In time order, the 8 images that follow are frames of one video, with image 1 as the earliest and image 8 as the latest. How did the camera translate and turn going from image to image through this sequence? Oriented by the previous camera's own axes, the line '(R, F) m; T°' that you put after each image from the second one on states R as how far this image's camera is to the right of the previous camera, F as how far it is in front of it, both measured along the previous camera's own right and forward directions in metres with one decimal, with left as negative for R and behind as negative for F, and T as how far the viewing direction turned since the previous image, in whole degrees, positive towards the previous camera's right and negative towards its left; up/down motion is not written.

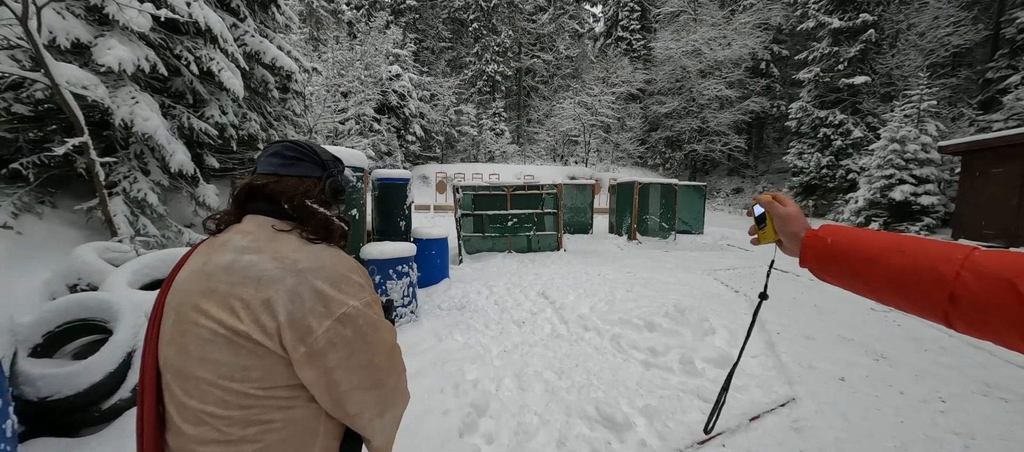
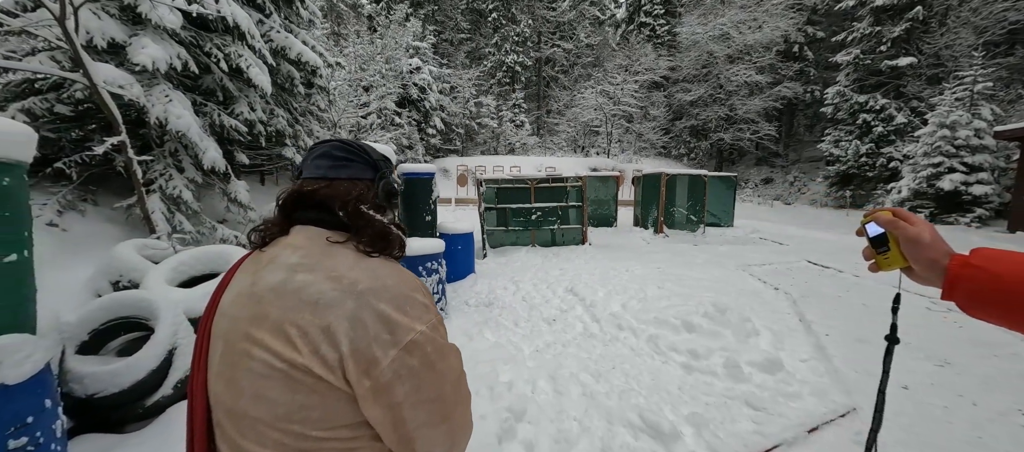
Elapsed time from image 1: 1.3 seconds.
(-0.1, +0.1) m; -3°
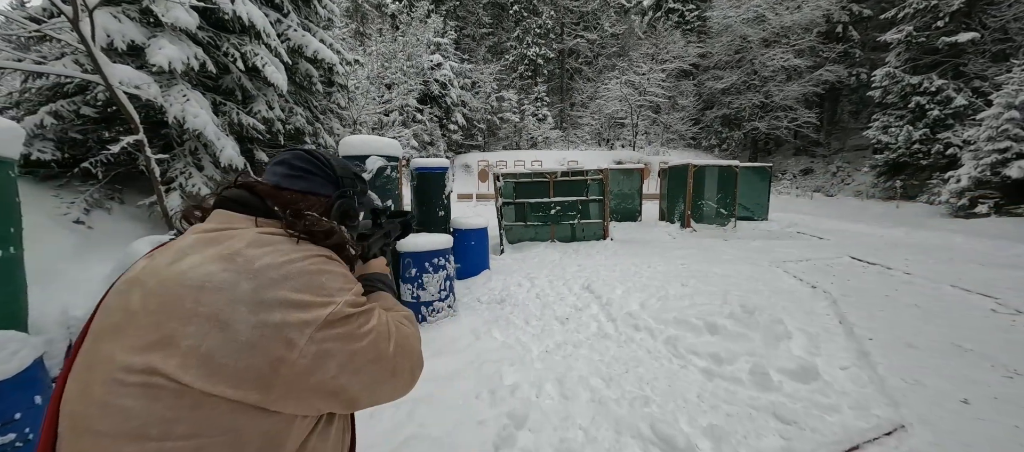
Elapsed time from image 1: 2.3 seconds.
(+0.2, +0.2) m; -4°
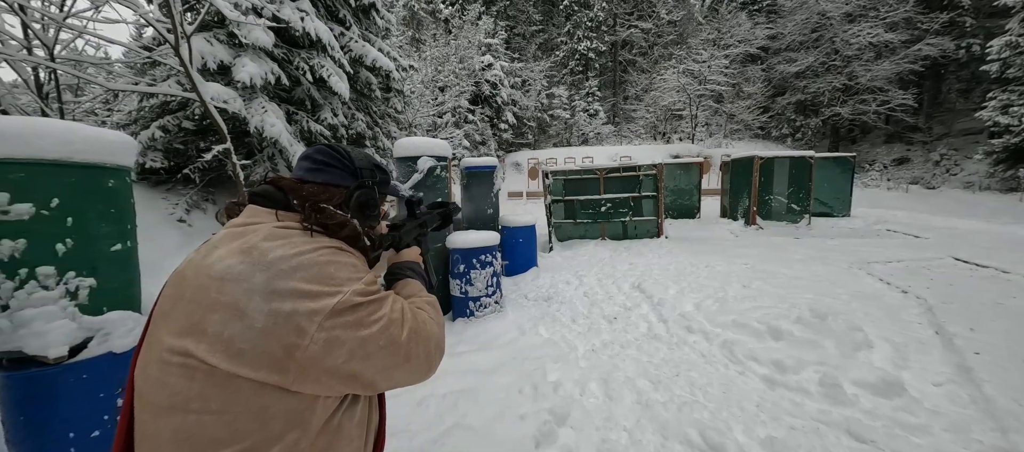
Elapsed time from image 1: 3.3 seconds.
(+0.1, 0.0) m; -8°
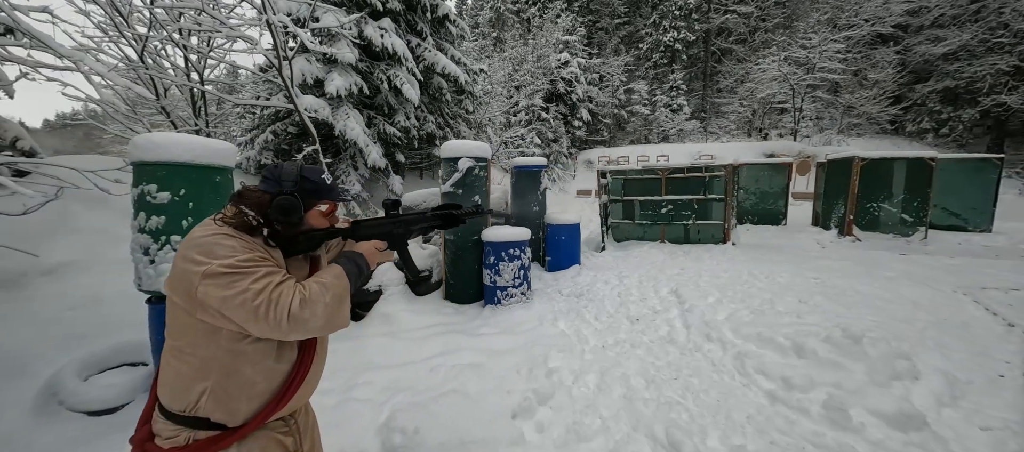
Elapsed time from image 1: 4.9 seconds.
(+0.6, -0.2) m; -12°
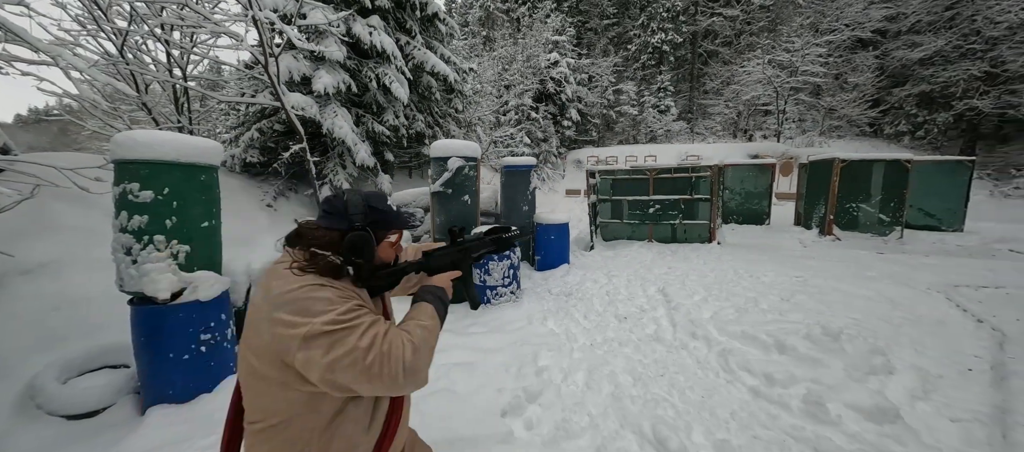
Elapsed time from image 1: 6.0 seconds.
(0.0, 0.0) m; +2°
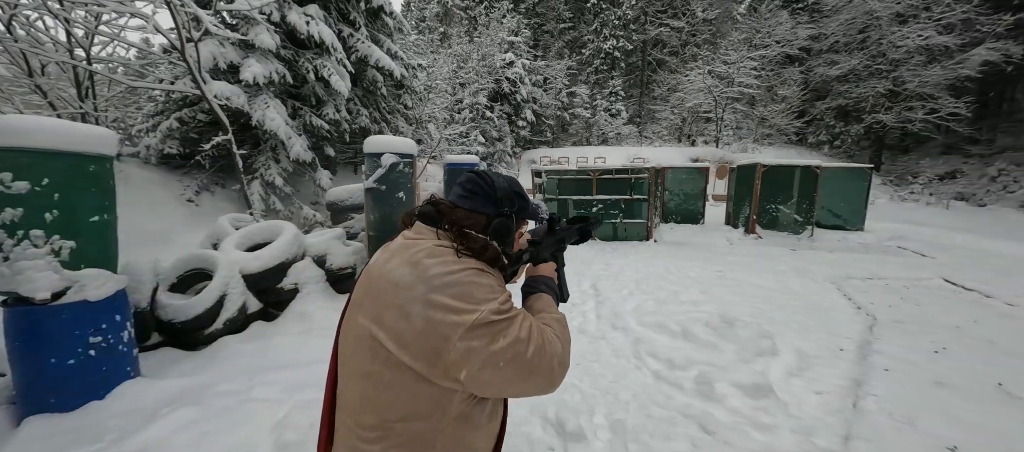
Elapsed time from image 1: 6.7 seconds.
(+0.3, -0.1) m; +6°
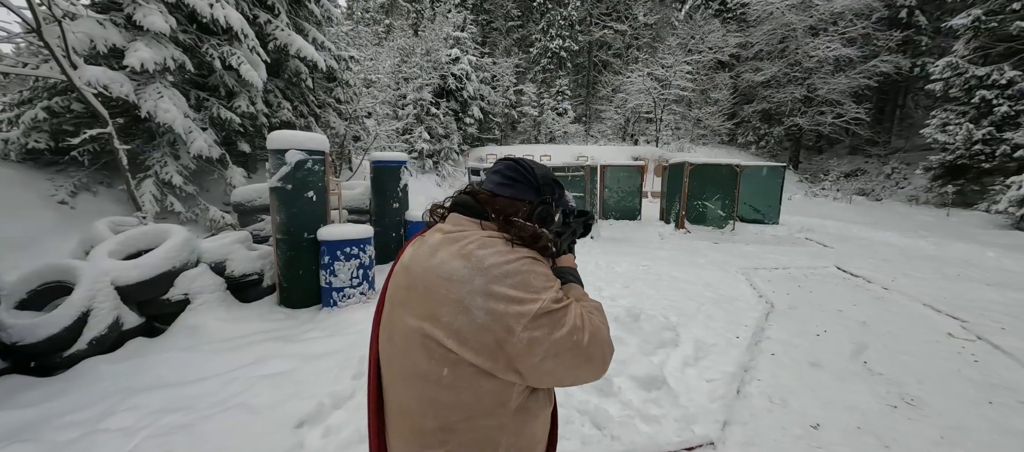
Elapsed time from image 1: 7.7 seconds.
(+0.5, +0.1) m; +7°
